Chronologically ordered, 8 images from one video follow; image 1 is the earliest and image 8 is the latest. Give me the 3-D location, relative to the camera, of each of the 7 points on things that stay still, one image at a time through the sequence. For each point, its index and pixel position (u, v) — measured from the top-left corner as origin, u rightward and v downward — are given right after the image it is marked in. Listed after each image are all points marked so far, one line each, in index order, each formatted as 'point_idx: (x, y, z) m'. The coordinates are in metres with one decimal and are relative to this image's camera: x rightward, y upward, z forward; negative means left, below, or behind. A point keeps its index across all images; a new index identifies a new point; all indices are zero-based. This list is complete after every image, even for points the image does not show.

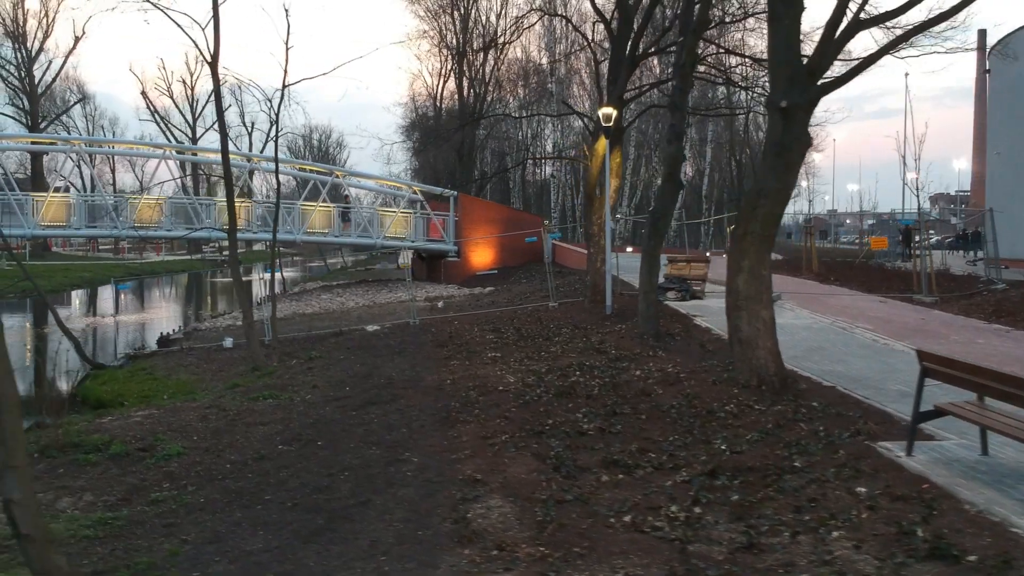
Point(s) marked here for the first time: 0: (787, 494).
0: (+2.0, -1.5, +5.7) m
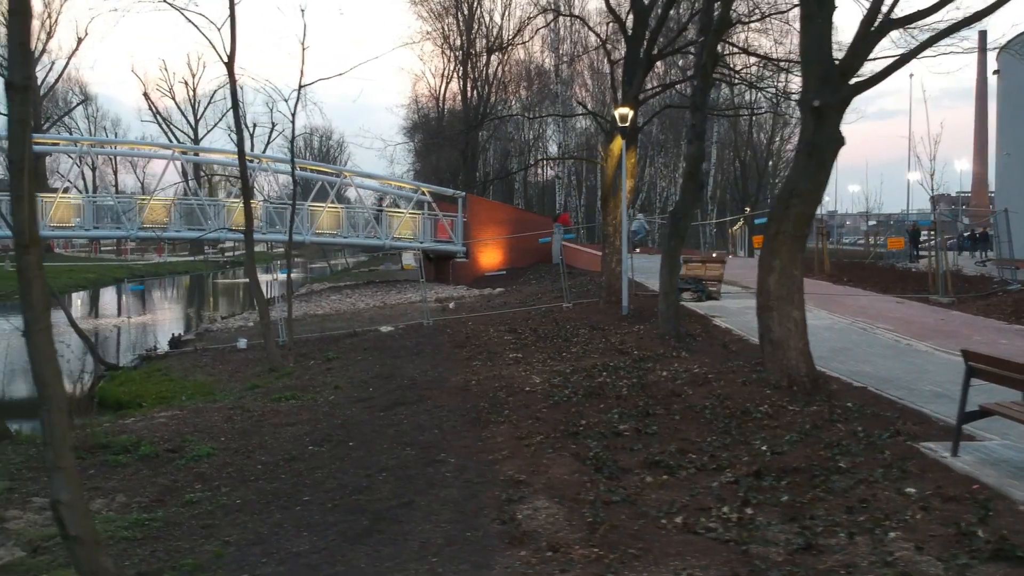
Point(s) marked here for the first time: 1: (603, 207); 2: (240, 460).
0: (+2.3, -1.5, +5.6) m
1: (+2.0, +1.8, +17.5) m
2: (-2.9, -1.8, +8.4) m
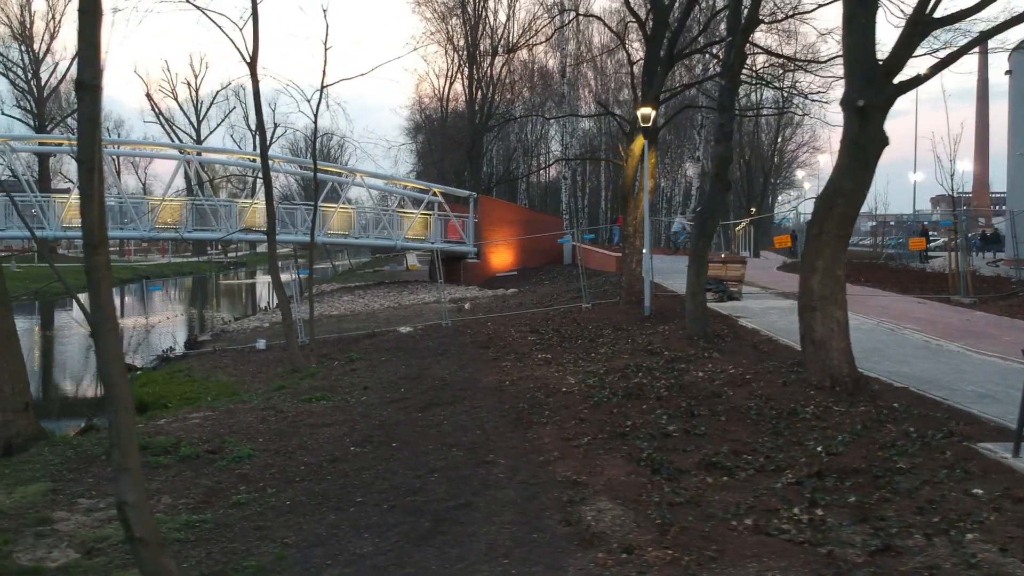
0: (+2.8, -1.5, +5.6) m
1: (+2.4, +1.8, +17.5) m
2: (-2.4, -1.8, +8.4) m
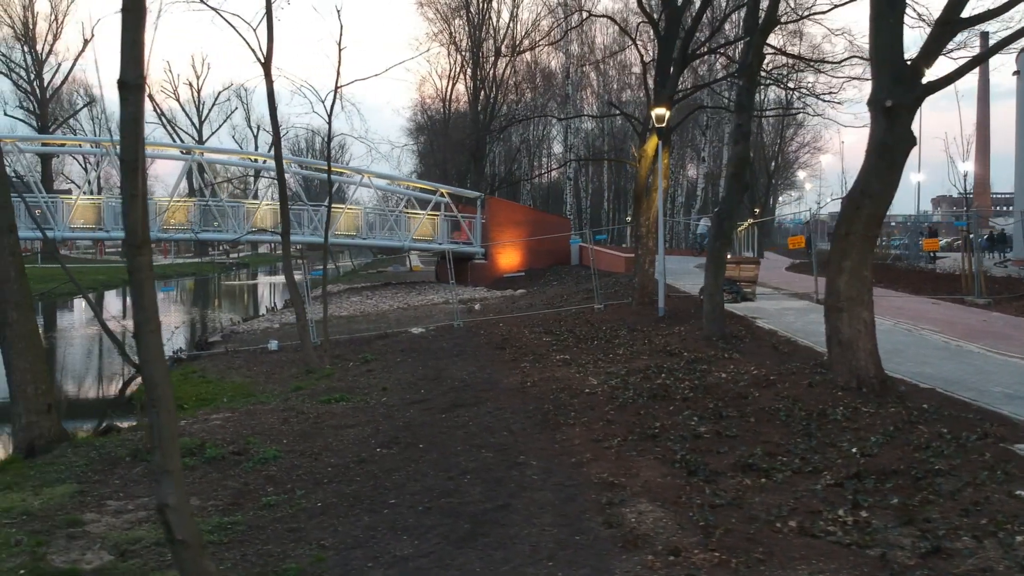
0: (+3.1, -1.5, +5.6) m
1: (+2.7, +1.8, +17.4) m
2: (-2.1, -1.8, +8.4) m
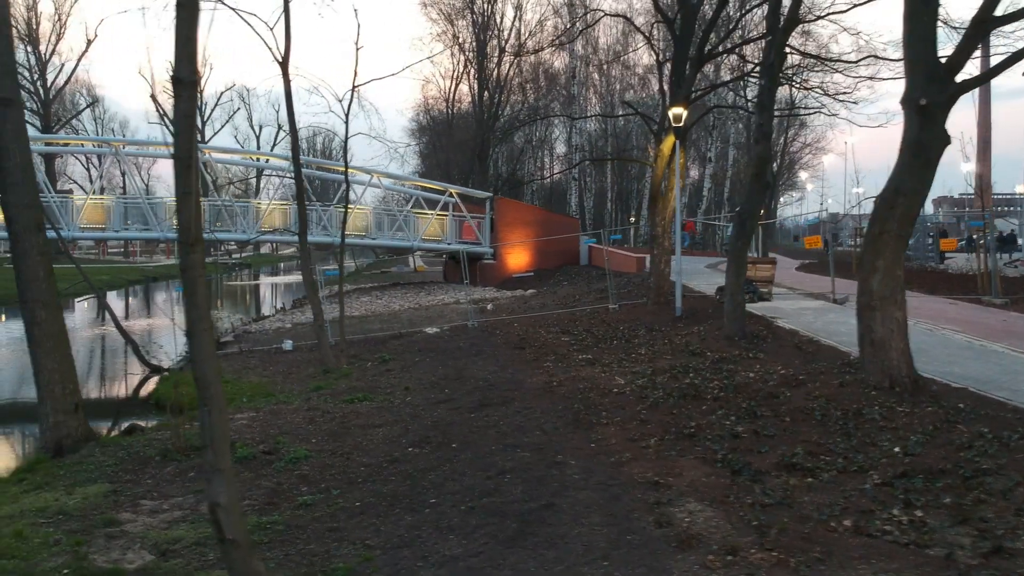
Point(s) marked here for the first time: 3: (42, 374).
0: (+3.4, -1.5, +5.5) m
1: (+3.1, +1.8, +17.4) m
2: (-1.8, -1.8, +8.3) m
3: (-5.5, -1.0, +9.2) m
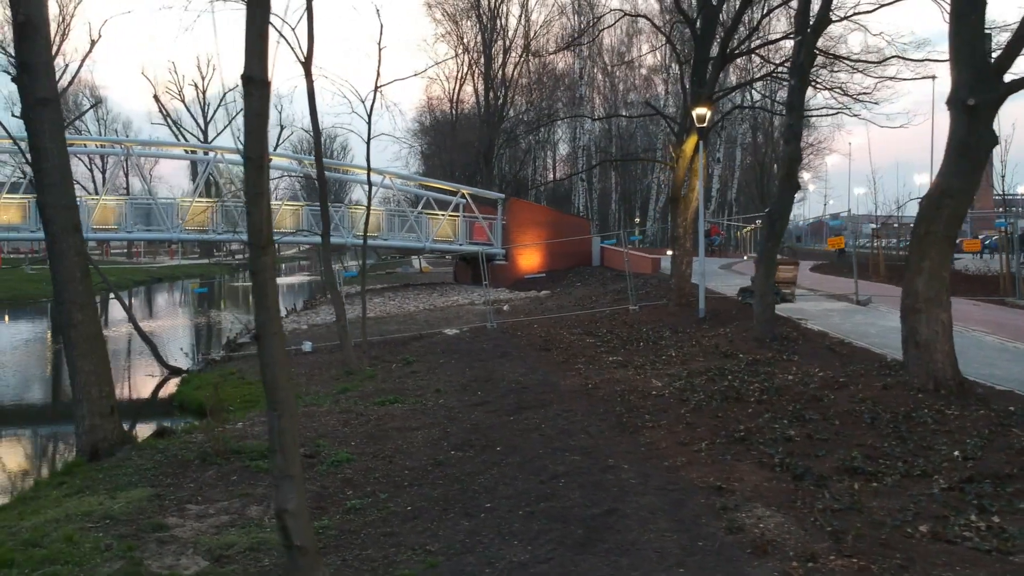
0: (+3.9, -1.5, +5.5) m
1: (+3.5, +1.8, +17.4) m
2: (-1.3, -1.9, +8.3) m
3: (-5.0, -1.0, +9.1) m
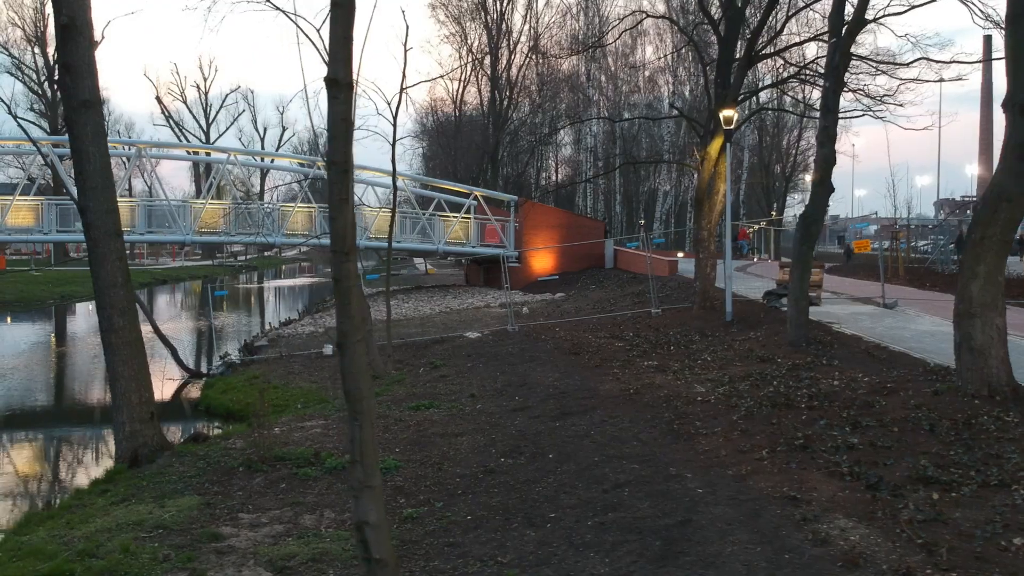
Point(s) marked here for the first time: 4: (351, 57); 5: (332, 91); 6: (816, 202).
0: (+4.4, -1.5, +5.4) m
1: (+4.0, +1.7, +17.2) m
2: (-0.8, -1.9, +8.1) m
3: (-4.5, -1.1, +9.0) m
4: (-0.9, +1.4, +4.7) m
5: (-1.1, +1.2, +4.7) m
6: (+4.8, +1.4, +12.6) m
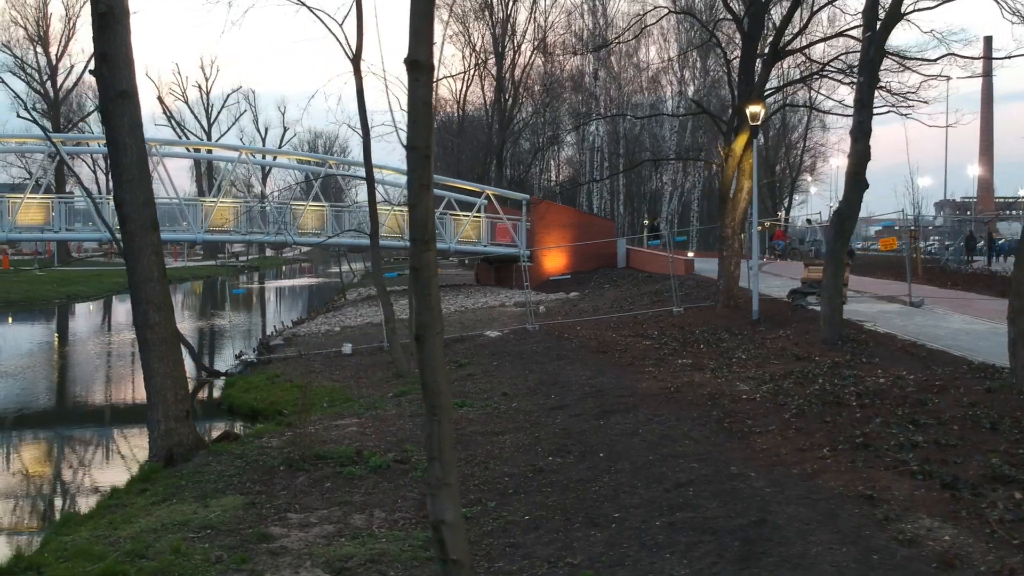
0: (+4.9, -1.5, +5.2) m
1: (+4.5, +1.7, +17.1) m
2: (-0.3, -1.9, +8.0) m
3: (-4.0, -1.0, +8.8) m
4: (-0.4, +1.4, +4.5) m
5: (-0.6, +1.2, +4.5) m
6: (+5.3, +1.4, +12.4) m
